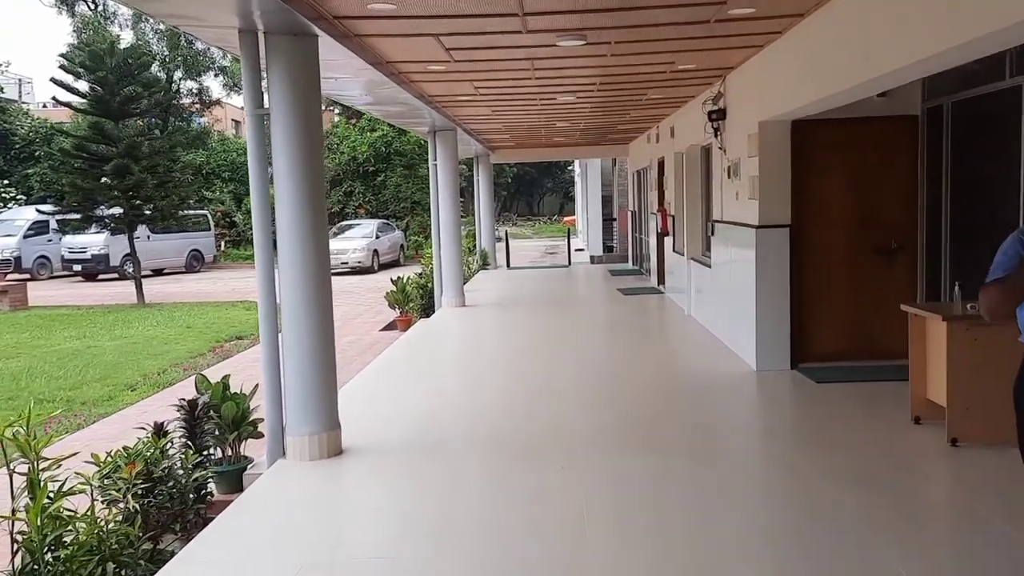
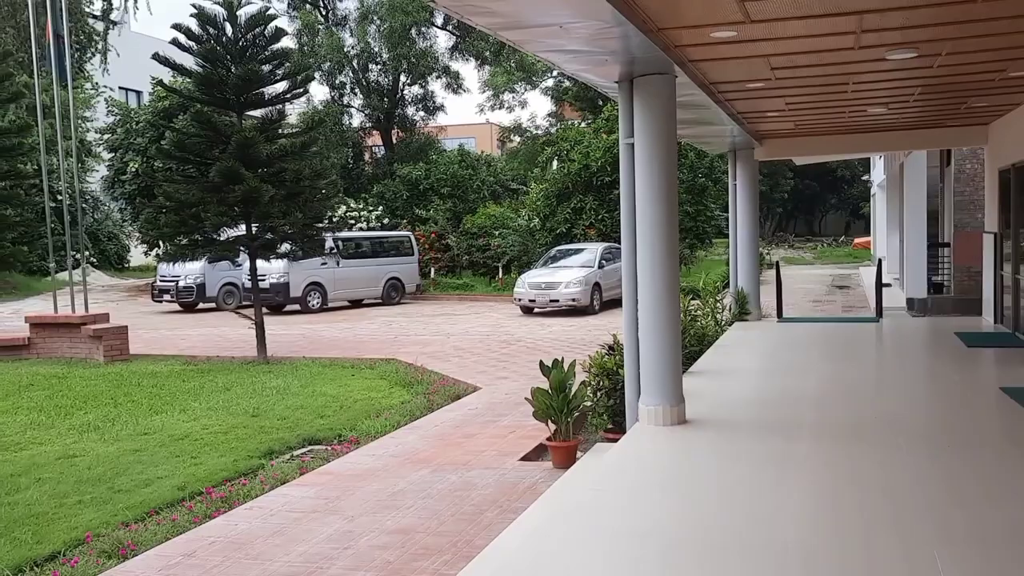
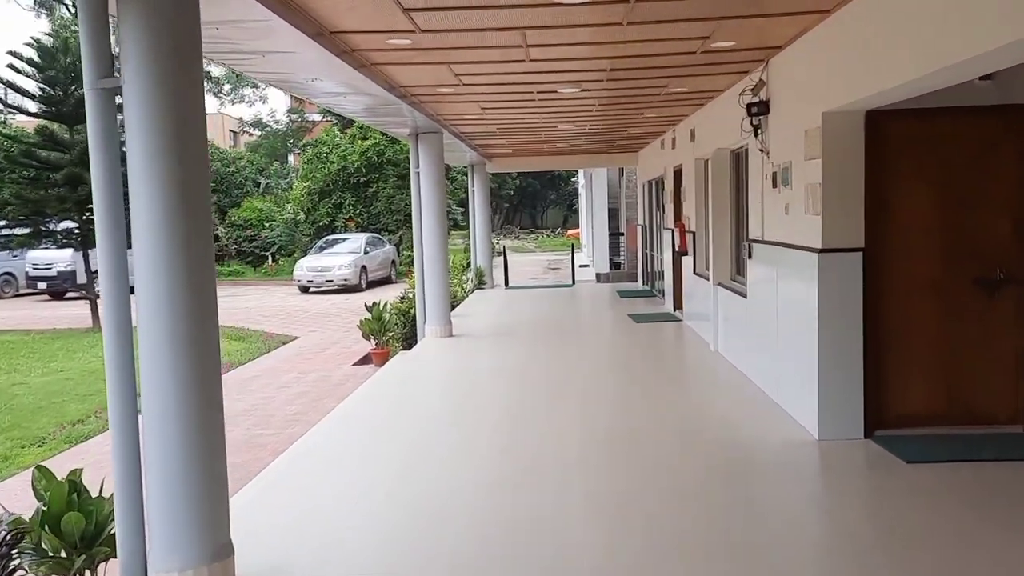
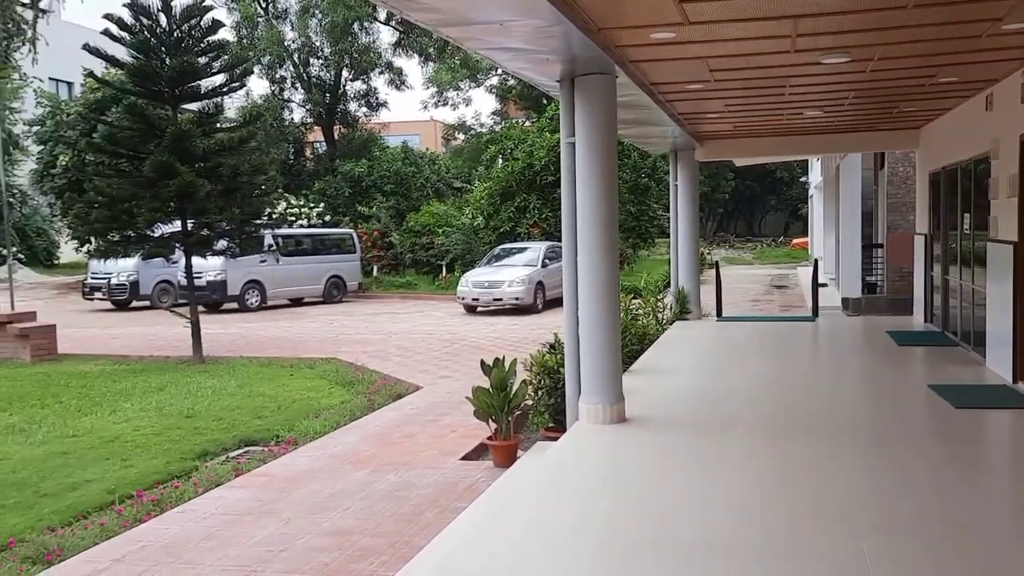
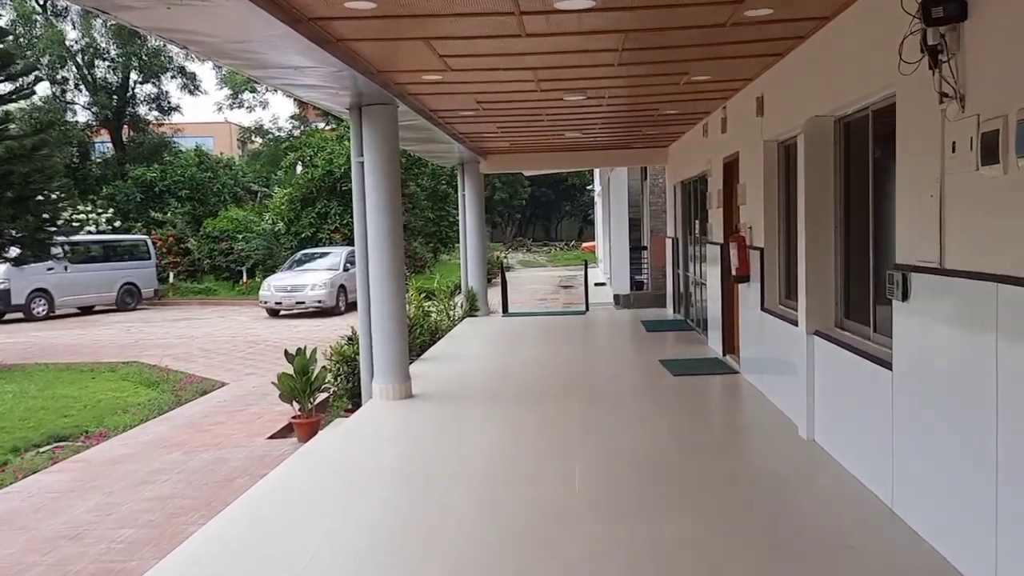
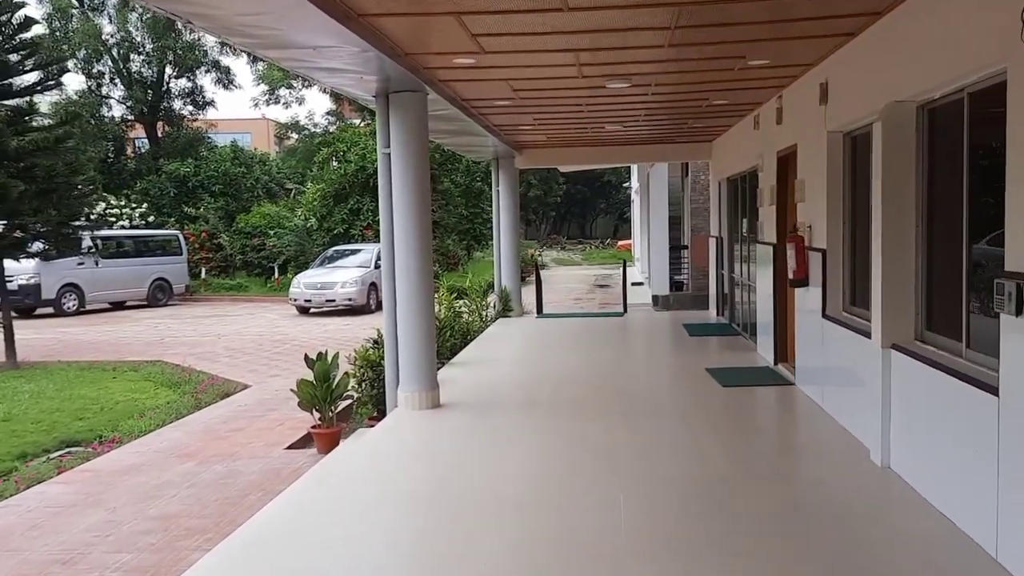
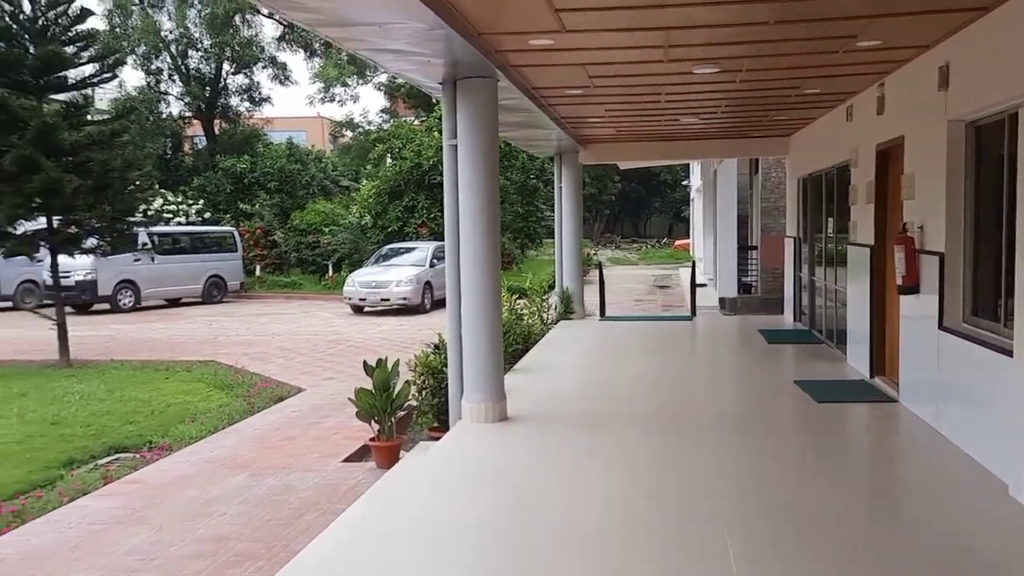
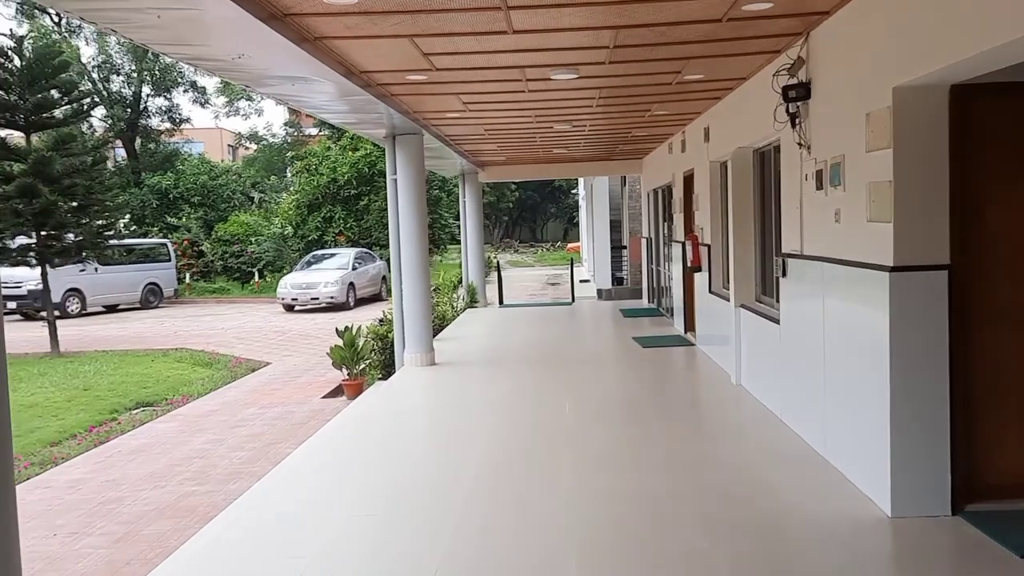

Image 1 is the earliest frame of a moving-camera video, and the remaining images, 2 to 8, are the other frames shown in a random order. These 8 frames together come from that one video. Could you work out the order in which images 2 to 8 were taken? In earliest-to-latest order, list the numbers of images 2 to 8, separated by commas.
3, 8, 5, 6, 7, 4, 2
